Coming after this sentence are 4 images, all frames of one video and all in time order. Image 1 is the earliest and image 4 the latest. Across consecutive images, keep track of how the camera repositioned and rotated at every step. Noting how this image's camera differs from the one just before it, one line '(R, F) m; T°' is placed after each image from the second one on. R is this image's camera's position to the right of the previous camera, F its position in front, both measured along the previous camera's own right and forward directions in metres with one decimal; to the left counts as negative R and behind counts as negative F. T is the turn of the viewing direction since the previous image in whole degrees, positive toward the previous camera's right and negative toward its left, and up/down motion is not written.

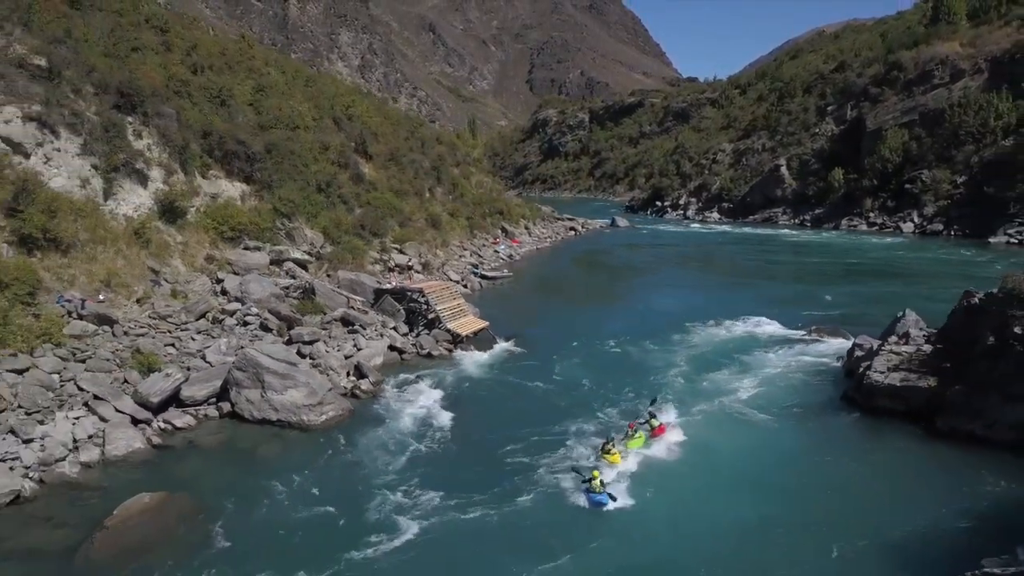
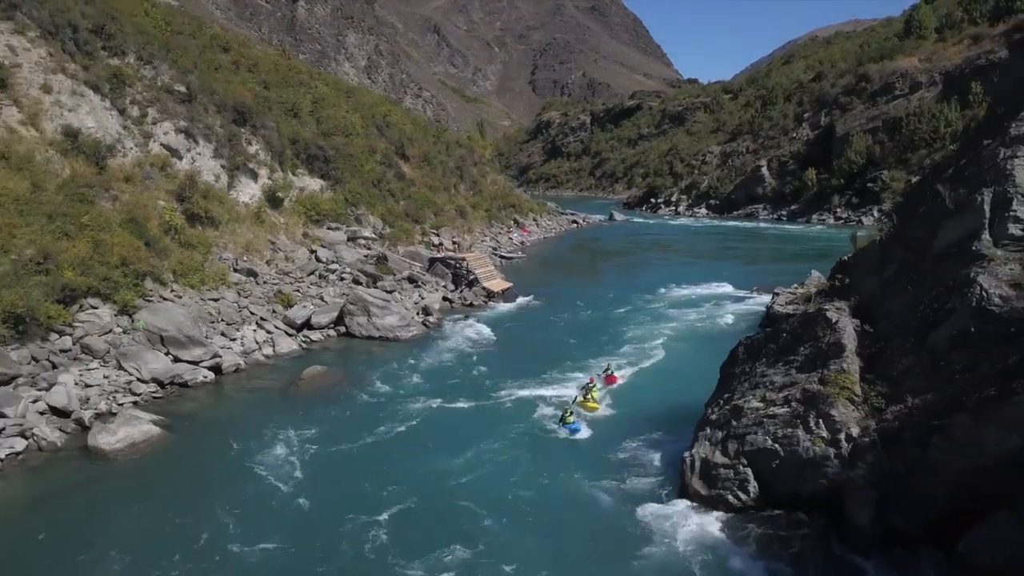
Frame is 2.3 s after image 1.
(-0.6, -6.9) m; 0°
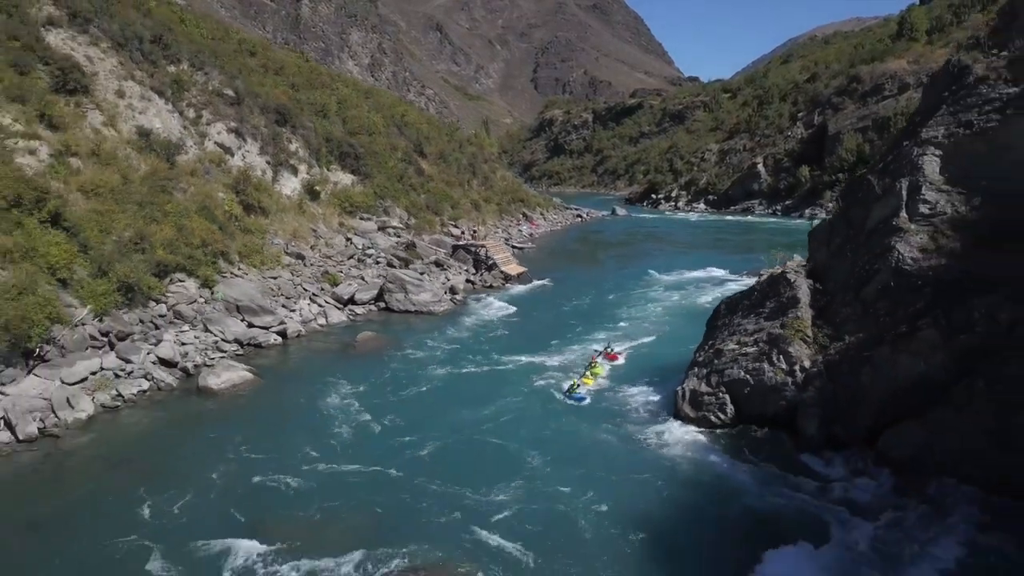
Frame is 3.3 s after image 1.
(-0.5, -3.1) m; 0°
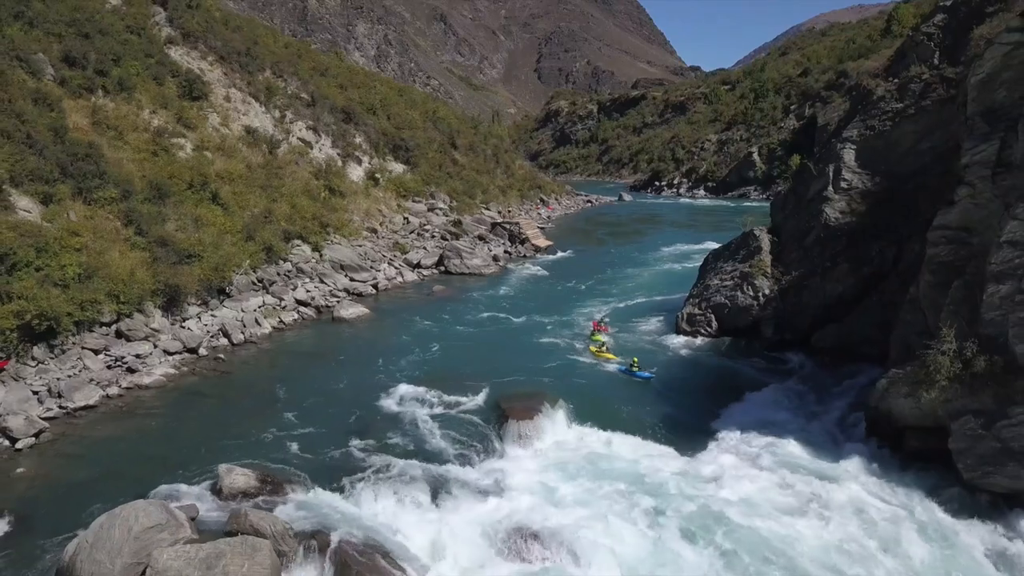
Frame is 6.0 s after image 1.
(-1.2, -6.1) m; 0°
